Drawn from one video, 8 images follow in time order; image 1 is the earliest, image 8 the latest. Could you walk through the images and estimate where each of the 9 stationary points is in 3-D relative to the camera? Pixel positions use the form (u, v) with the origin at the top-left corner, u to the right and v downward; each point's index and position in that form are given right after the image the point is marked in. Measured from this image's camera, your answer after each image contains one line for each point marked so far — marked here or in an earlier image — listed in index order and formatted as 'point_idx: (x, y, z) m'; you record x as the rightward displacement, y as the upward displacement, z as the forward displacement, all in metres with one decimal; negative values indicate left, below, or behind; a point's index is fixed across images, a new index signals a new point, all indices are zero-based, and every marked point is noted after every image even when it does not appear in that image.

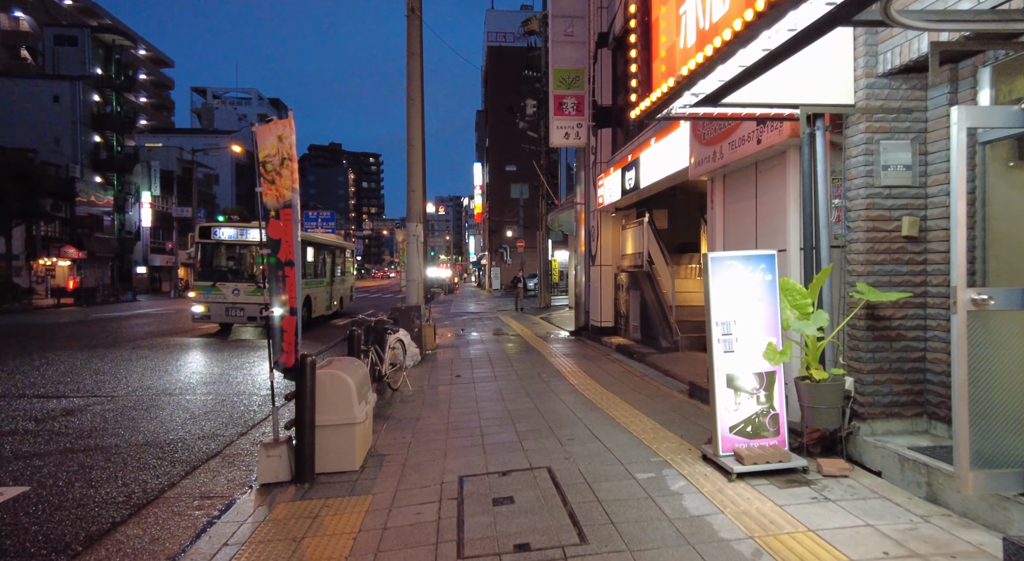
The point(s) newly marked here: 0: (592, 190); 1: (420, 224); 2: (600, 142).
0: (+1.8, +2.0, +12.8) m
1: (-2.1, +1.3, +12.8) m
2: (+1.9, +3.0, +12.3) m
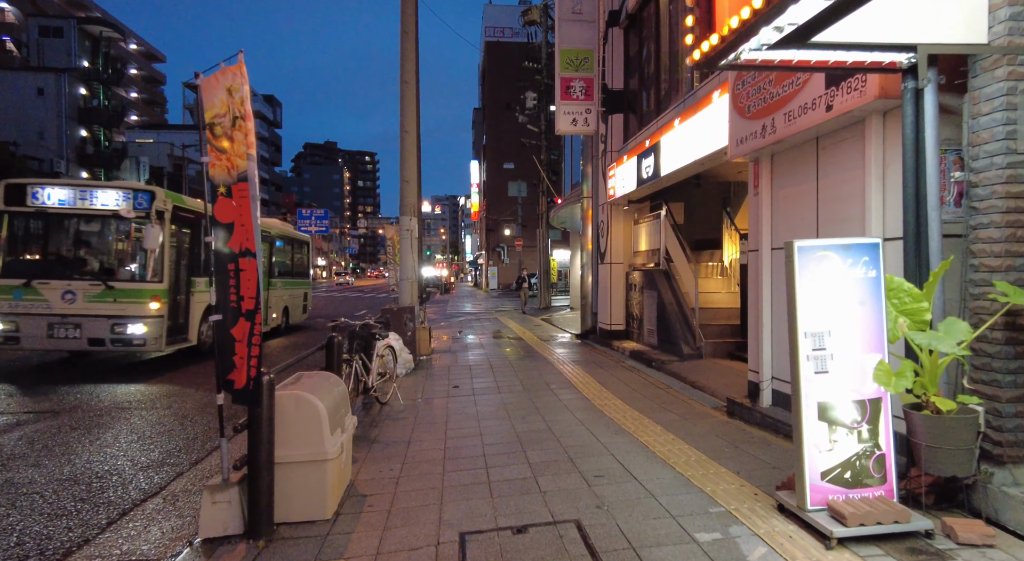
0: (+1.9, +2.1, +11.8) m
1: (-2.1, +1.3, +11.8) m
2: (+2.0, +3.0, +11.4) m
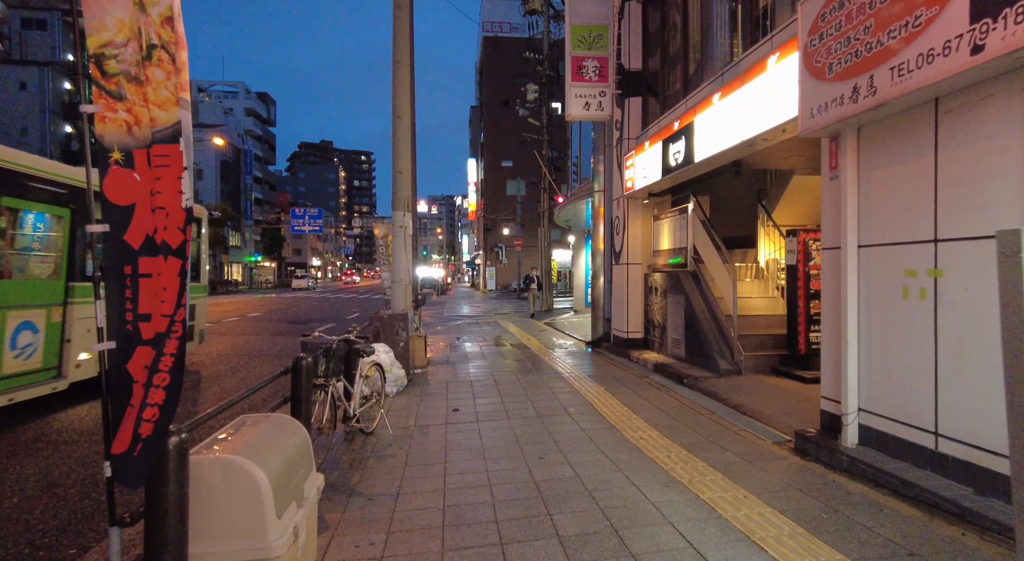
0: (+2.0, +2.0, +10.6) m
1: (-2.0, +1.3, +10.6) m
2: (+2.1, +3.0, +10.2) m
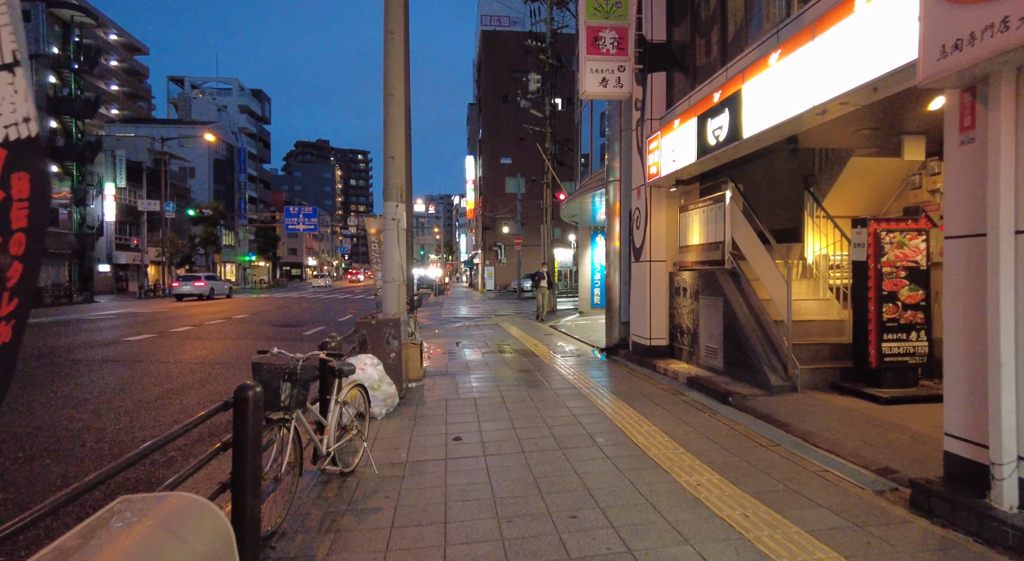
0: (+2.1, +2.0, +9.4) m
1: (-1.9, +1.3, +9.4) m
2: (+2.2, +3.0, +9.0) m
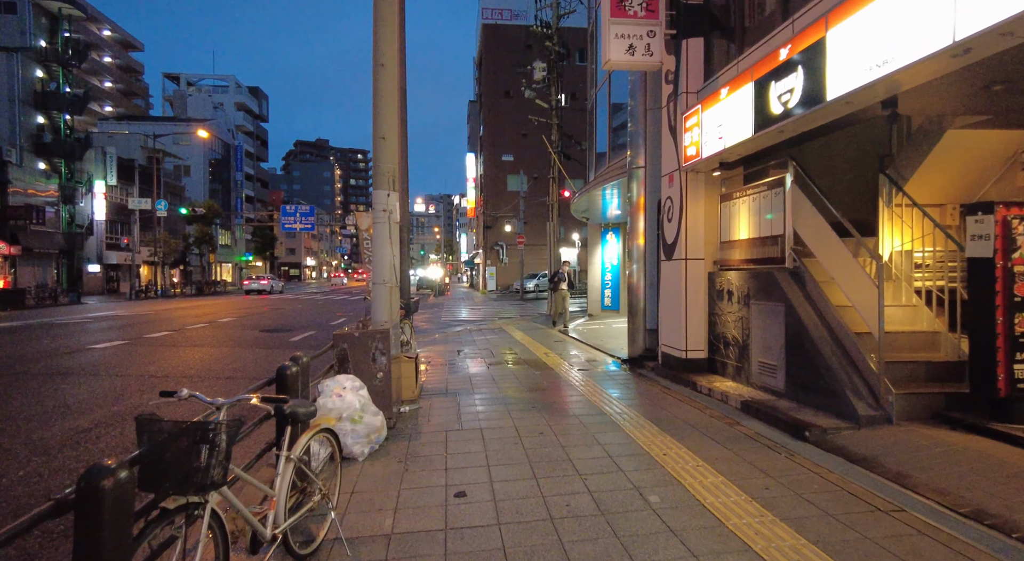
0: (+2.3, +2.0, +8.1) m
1: (-1.7, +1.3, +8.1) m
2: (+2.3, +3.0, +7.7) m
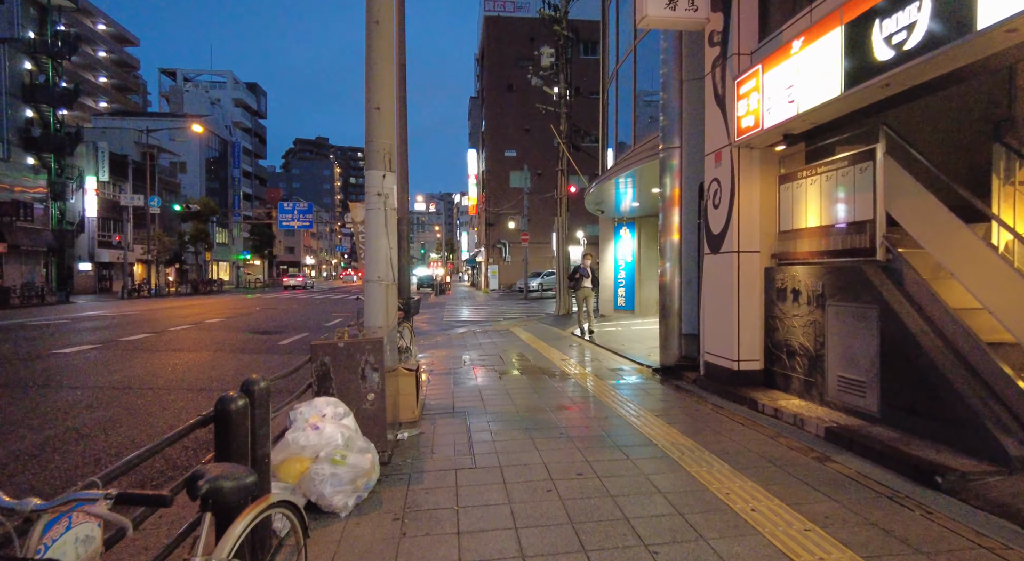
0: (+2.5, +2.0, +6.9) m
1: (-1.5, +1.3, +6.9) m
2: (+2.6, +3.0, +6.5) m
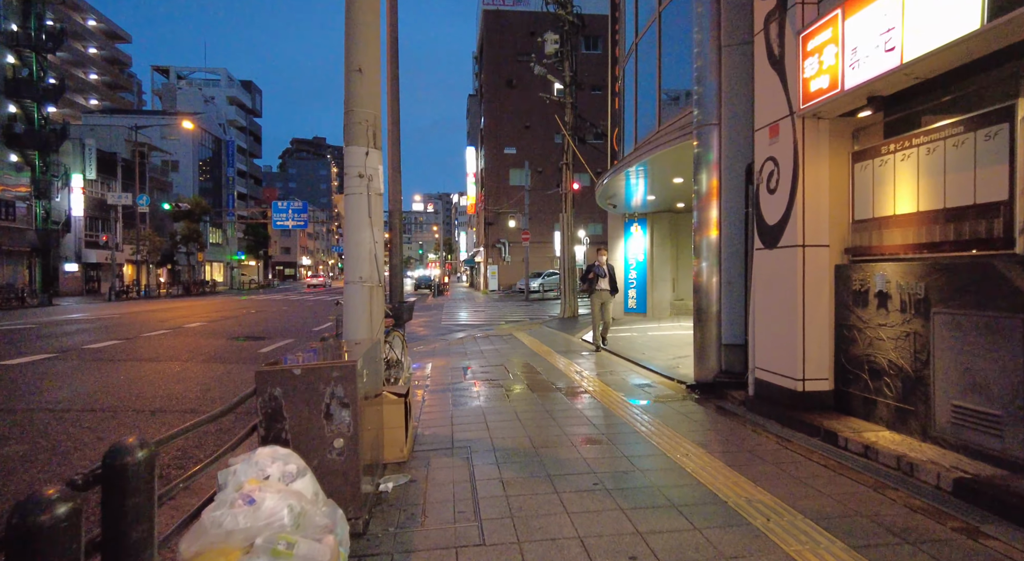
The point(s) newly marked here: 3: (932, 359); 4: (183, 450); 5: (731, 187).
0: (+2.6, +2.0, +5.7) m
1: (-1.4, +1.3, +5.6) m
2: (+2.7, +3.0, +5.3) m
3: (+3.2, -0.6, +4.2) m
4: (-3.2, -1.6, +5.3) m
5: (+2.7, +1.1, +6.9) m
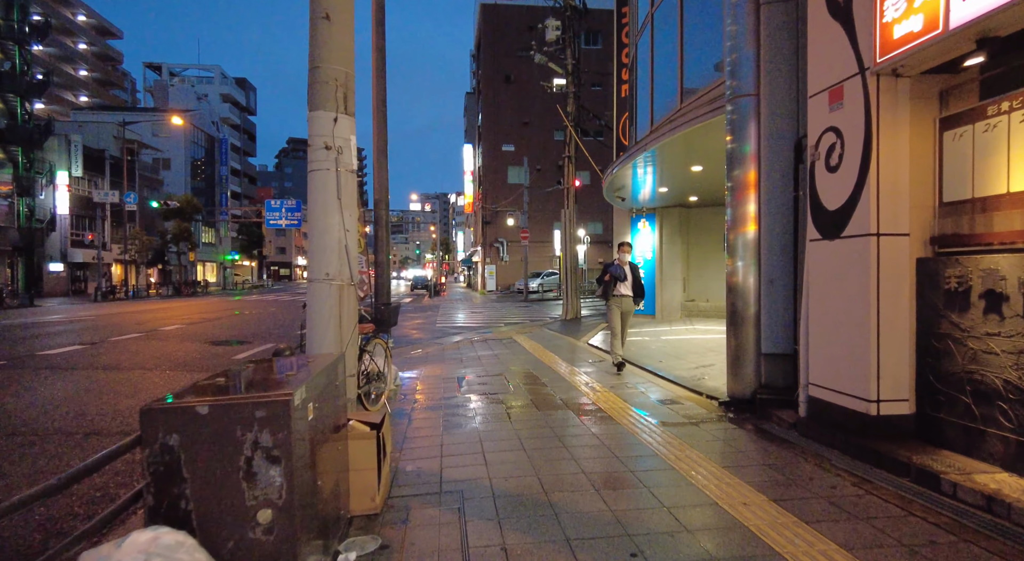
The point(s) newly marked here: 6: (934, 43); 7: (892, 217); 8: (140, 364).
0: (+2.6, +2.0, +4.7) m
1: (-1.3, +1.3, +4.6) m
2: (+2.7, +3.0, +4.2) m
3: (+3.2, -0.6, +3.1) m
4: (-3.1, -1.6, +4.2) m
5: (+2.7, +1.2, +5.9) m
6: (+2.8, +1.6, +3.7) m
7: (+2.8, +0.5, +4.1) m
8: (-6.7, -1.5, +10.1) m
